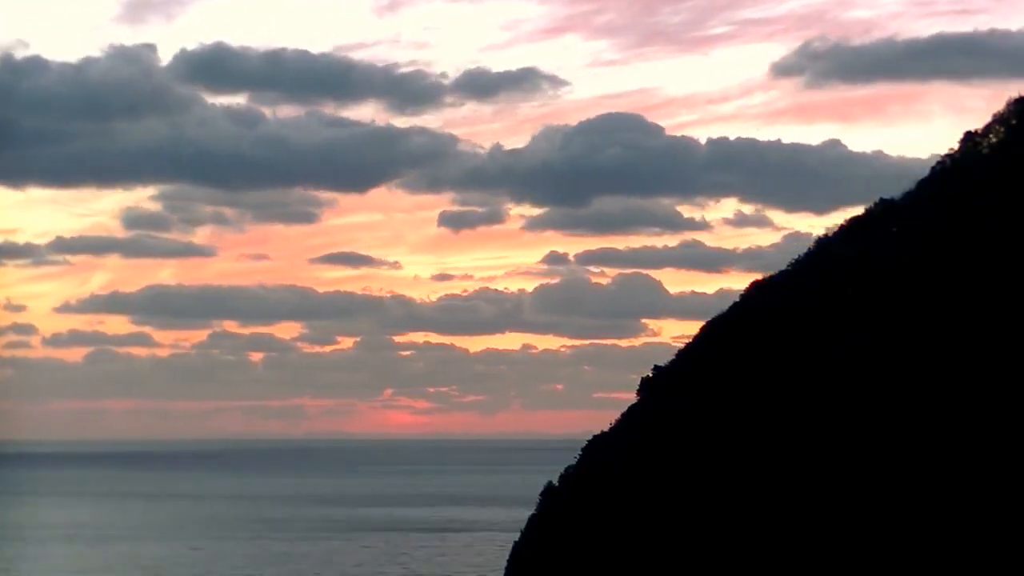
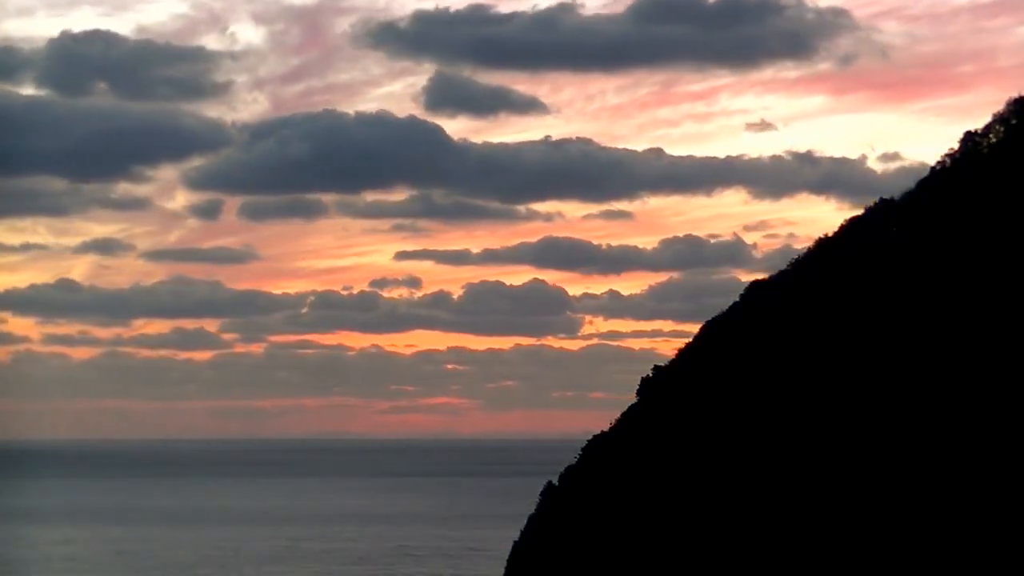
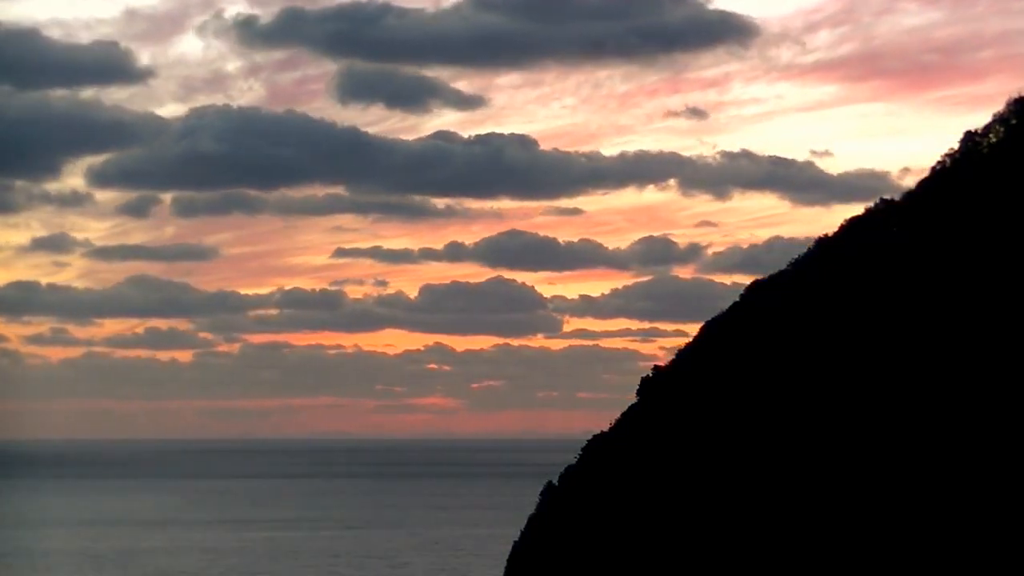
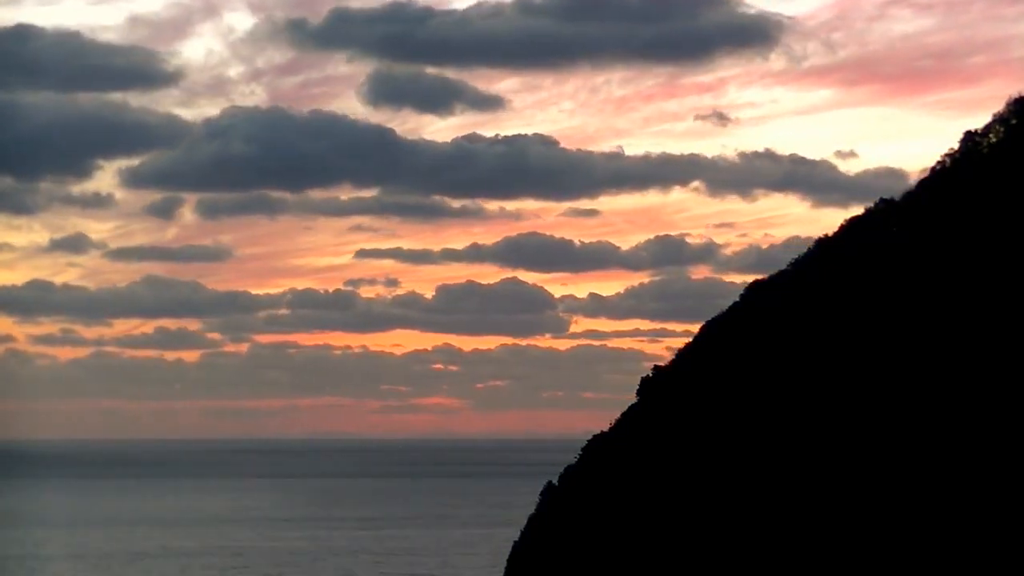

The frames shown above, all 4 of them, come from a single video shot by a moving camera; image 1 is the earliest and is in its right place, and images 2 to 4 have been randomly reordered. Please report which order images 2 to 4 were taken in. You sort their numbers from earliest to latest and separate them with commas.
2, 4, 3
